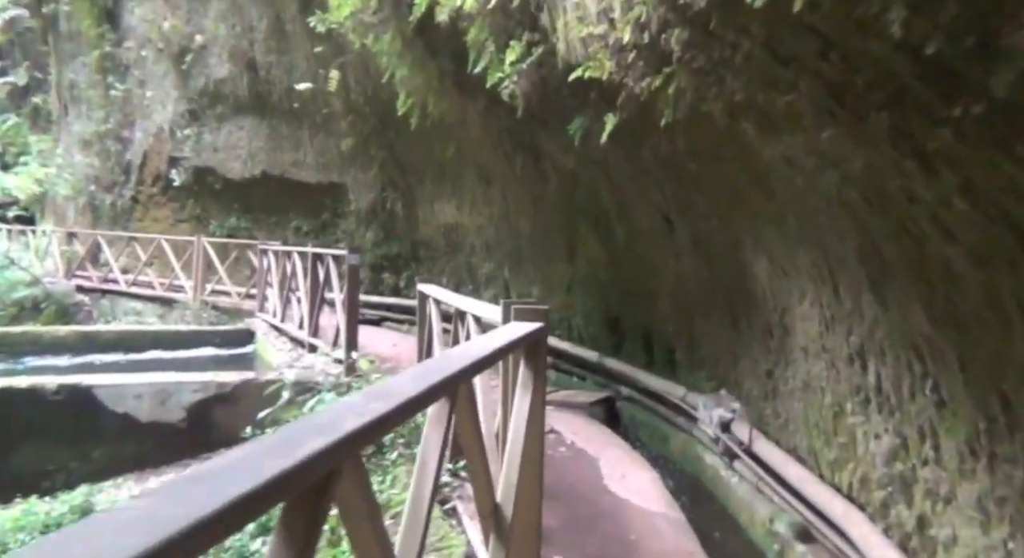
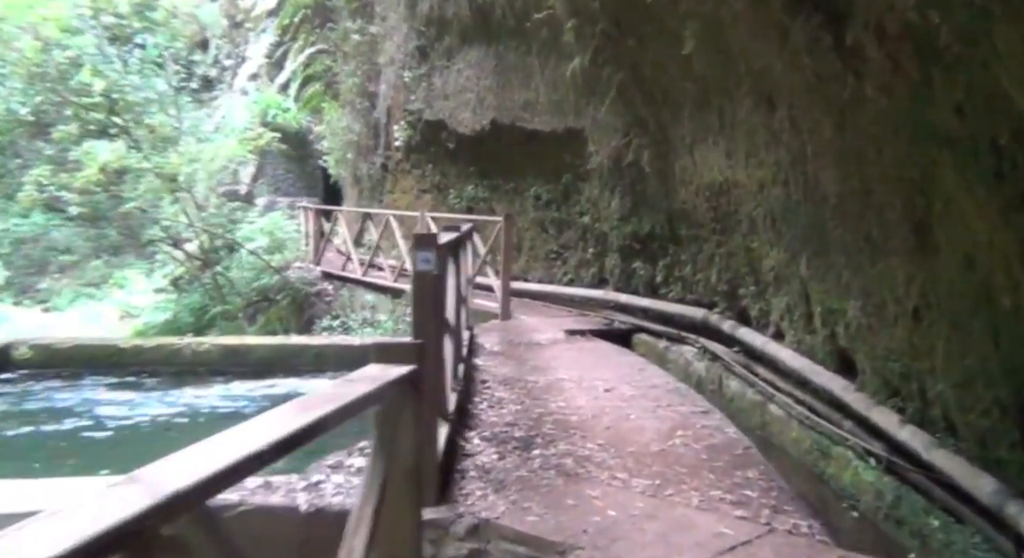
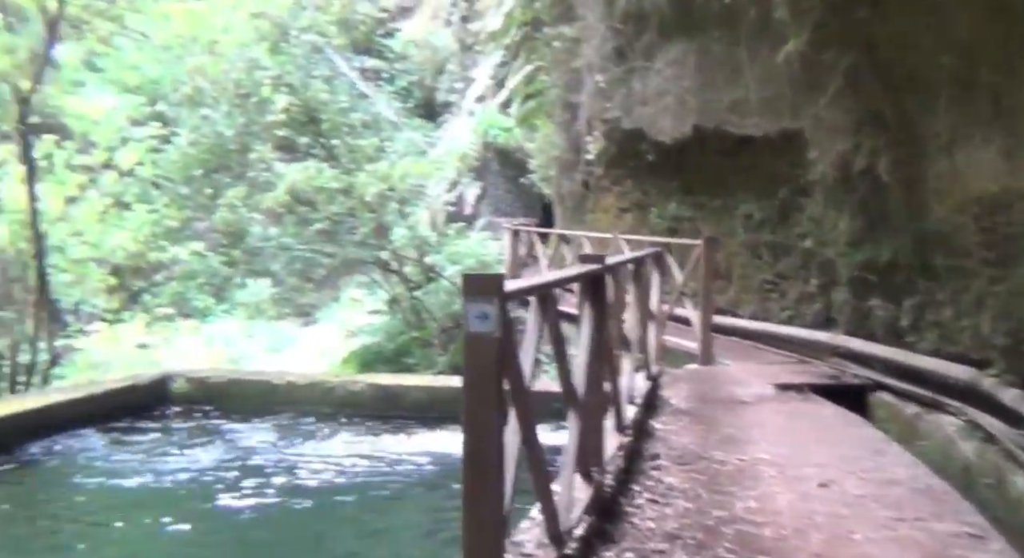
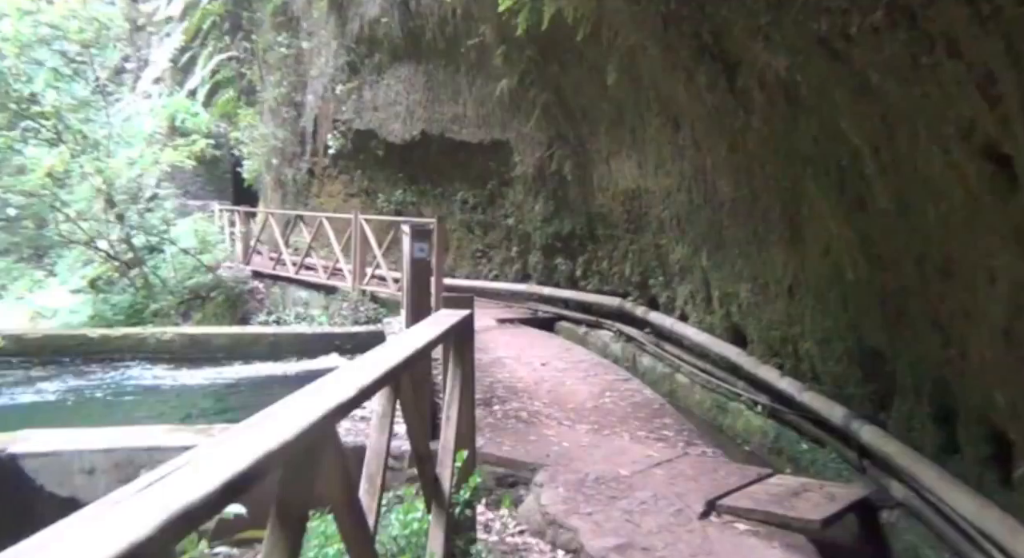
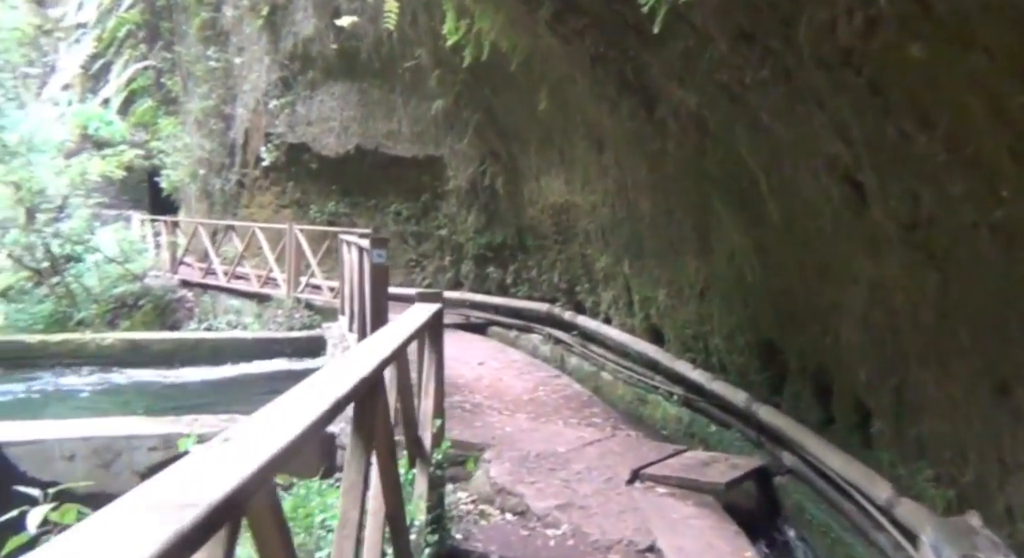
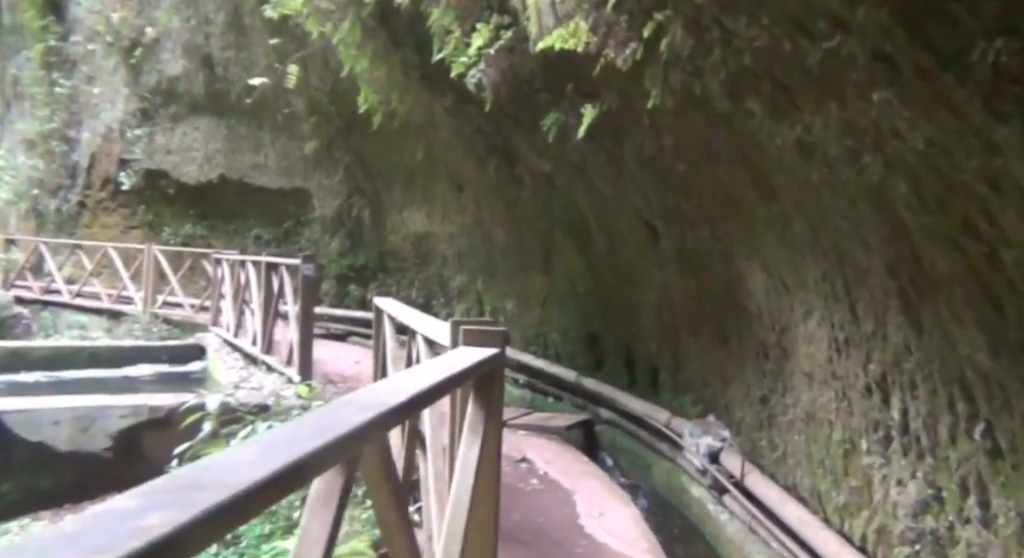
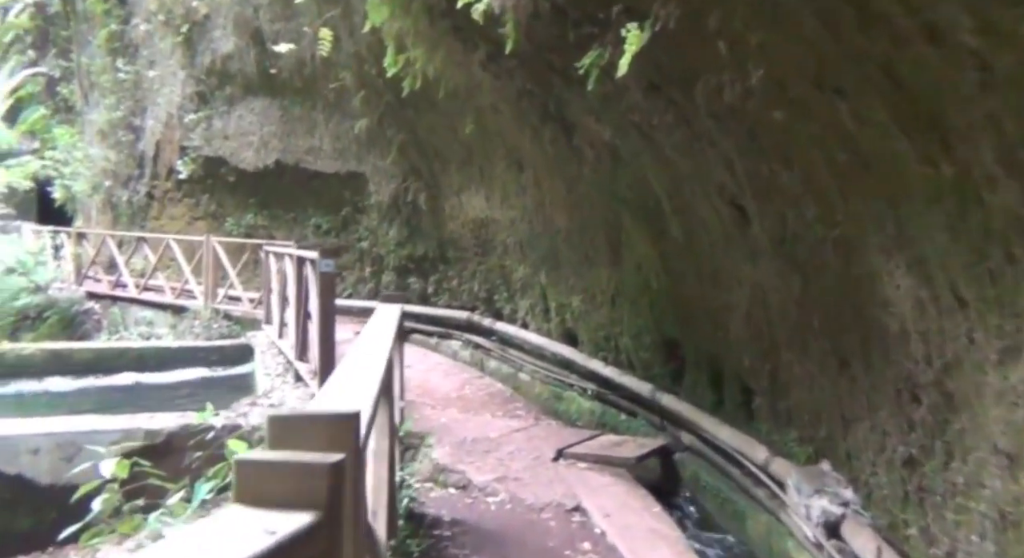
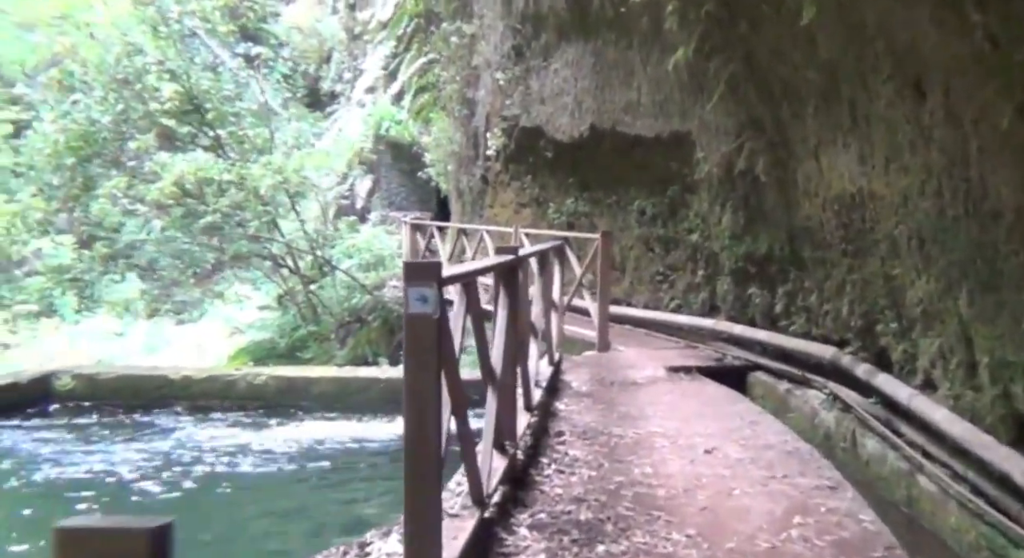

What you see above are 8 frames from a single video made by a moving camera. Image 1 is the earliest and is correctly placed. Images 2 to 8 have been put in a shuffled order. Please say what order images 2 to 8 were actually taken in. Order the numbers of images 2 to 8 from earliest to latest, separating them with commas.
6, 7, 5, 4, 2, 8, 3
